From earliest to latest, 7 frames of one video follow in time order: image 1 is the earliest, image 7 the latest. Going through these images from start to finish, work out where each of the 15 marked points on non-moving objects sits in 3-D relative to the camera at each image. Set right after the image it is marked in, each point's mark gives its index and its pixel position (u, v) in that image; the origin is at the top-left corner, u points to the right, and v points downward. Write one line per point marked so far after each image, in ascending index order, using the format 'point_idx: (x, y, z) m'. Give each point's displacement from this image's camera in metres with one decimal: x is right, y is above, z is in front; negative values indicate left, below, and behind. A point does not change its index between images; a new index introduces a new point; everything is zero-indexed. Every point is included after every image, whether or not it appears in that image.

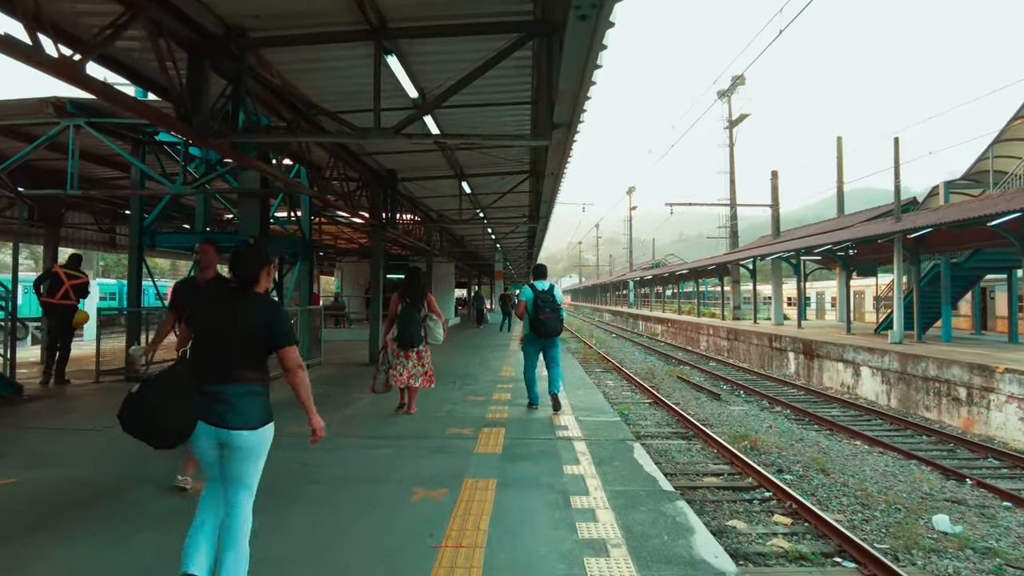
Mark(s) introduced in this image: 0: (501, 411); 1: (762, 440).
0: (-0.1, -1.3, +6.8) m
1: (+4.1, -2.5, +10.7) m
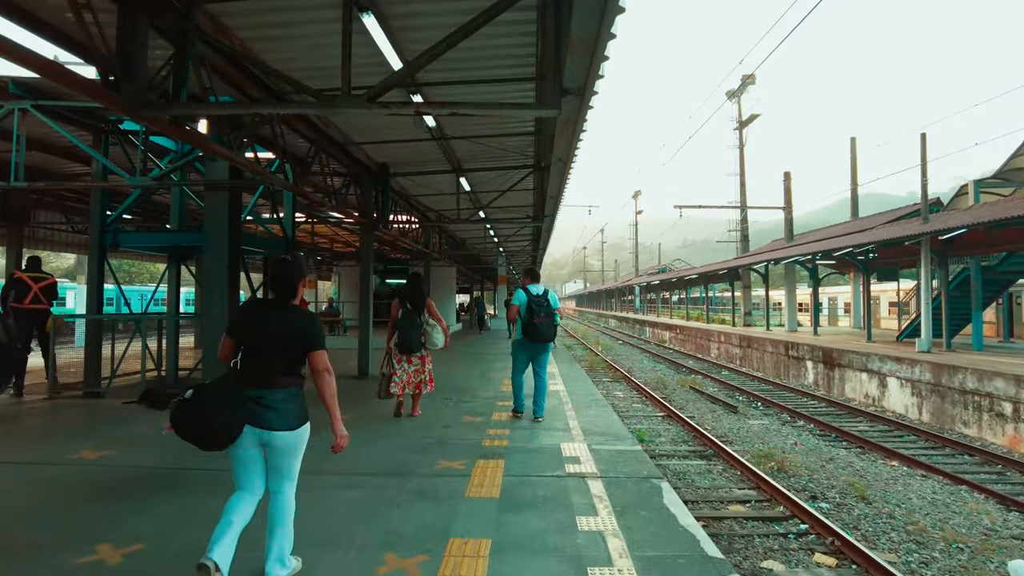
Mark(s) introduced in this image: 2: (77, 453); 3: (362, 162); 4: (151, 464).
0: (-0.1, -1.3, +5.8) m
1: (+4.1, -2.5, +9.7) m
2: (-3.4, -1.3, +5.2) m
3: (-2.2, +1.8, +9.4) m
4: (-2.7, -1.3, +4.9) m
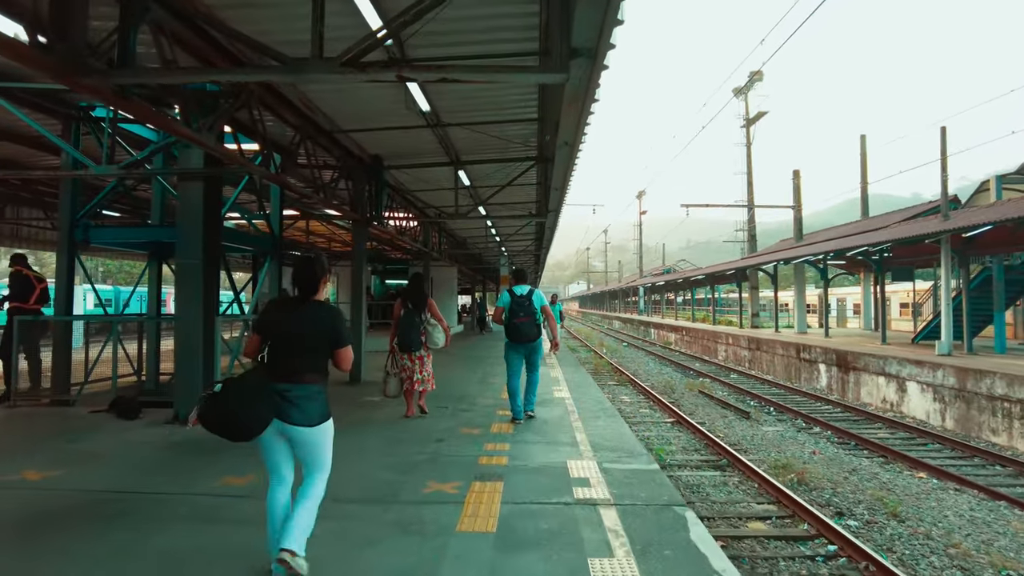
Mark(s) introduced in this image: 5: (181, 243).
0: (-0.1, -1.3, +5.2) m
1: (+4.1, -2.5, +9.1) m
2: (-3.4, -1.3, +4.6) m
3: (-2.1, +1.8, +8.9) m
4: (-2.7, -1.3, +4.3) m
5: (-3.2, +0.4, +6.3) m
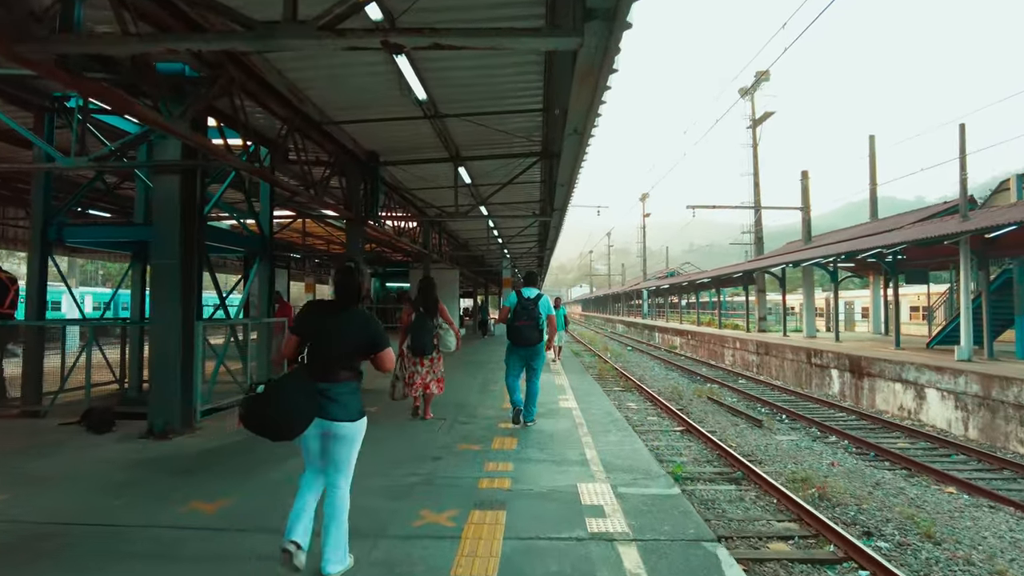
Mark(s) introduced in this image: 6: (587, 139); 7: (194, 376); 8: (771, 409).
0: (-0.1, -1.3, +4.7) m
1: (+4.2, -2.6, +8.6) m
2: (-3.4, -1.3, +4.1) m
3: (-2.1, +1.8, +8.4) m
4: (-2.7, -1.3, +3.8) m
5: (-3.2, +0.4, +5.8) m
6: (+0.8, +1.5, +6.6) m
7: (-2.9, -0.8, +6.1) m
8: (+6.1, -2.9, +15.5) m
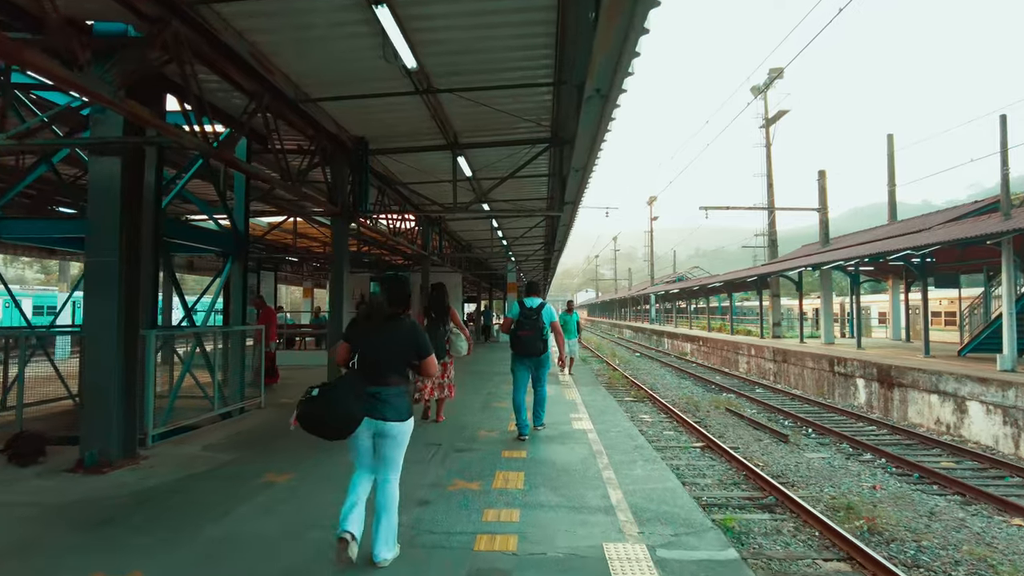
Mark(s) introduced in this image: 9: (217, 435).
0: (0.0, -1.3, +3.7) m
1: (+4.2, -2.6, +7.6) m
2: (-3.4, -1.3, +3.2) m
3: (-2.0, +1.7, +7.4) m
4: (-2.6, -1.3, +2.8) m
5: (-3.1, +0.4, +4.9) m
6: (+0.8, +1.5, +5.6) m
7: (-2.9, -0.8, +5.1) m
8: (+6.2, -2.9, +14.5) m
9: (-2.9, -1.5, +6.5) m
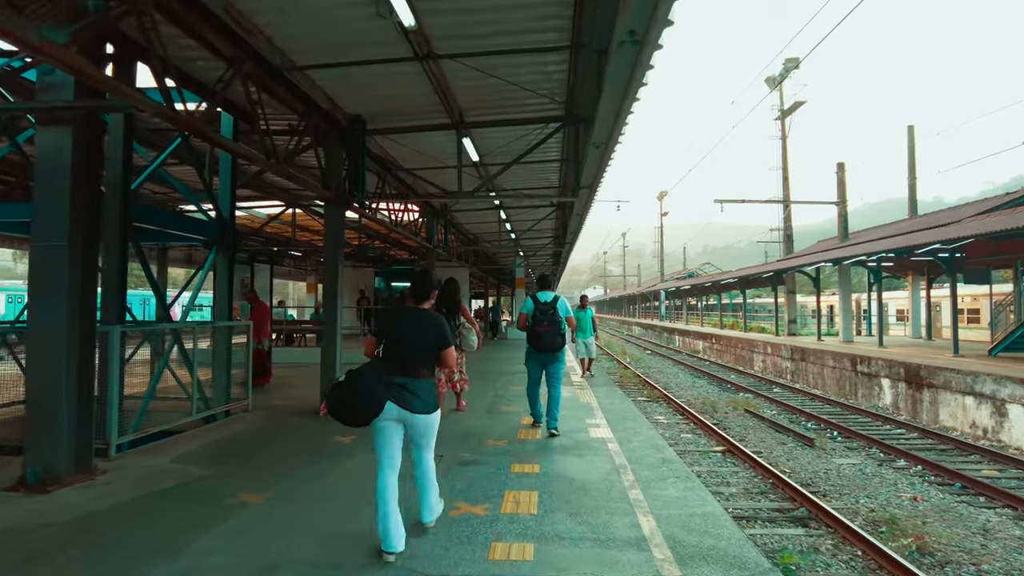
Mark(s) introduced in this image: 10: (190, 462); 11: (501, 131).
0: (0.0, -1.3, +3.1) m
1: (+4.3, -2.5, +6.8) m
2: (-3.3, -1.2, +2.5) m
3: (-1.9, +1.8, +6.8) m
4: (-2.6, -1.3, +2.2) m
5: (-3.0, +0.5, +4.2) m
6: (+0.9, +1.5, +4.9) m
7: (-2.8, -0.8, +4.4) m
8: (+6.4, -2.8, +13.7) m
9: (-2.8, -1.4, +5.9) m
10: (-2.5, -1.3, +5.1) m
11: (-0.1, +1.8, +7.8) m
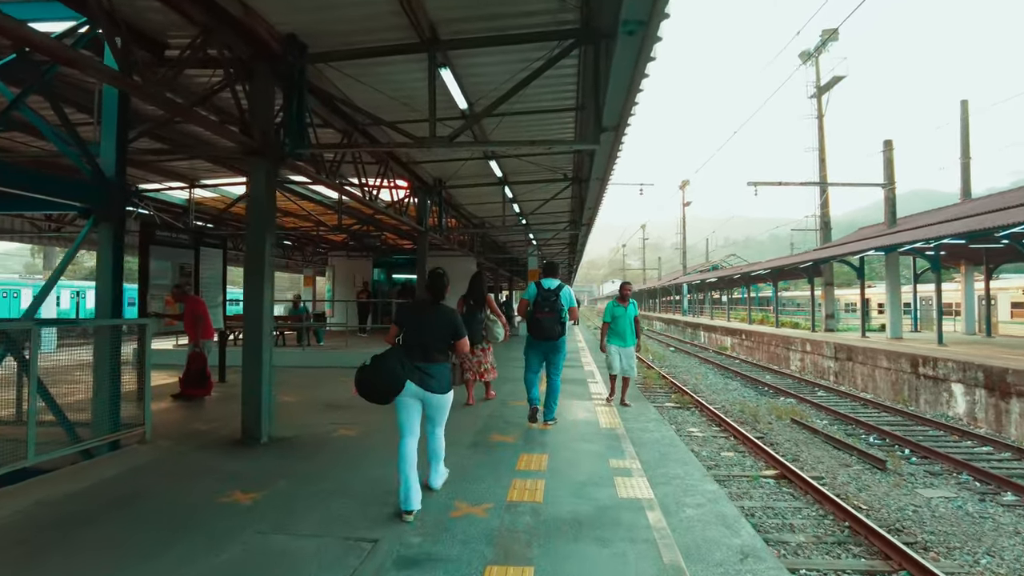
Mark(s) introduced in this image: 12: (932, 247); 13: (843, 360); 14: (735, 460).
0: (-0.1, -1.2, +1.0) m
1: (+4.3, -2.4, +4.7) m
2: (-3.5, -1.2, +0.6) m
3: (-2.0, +1.9, +4.8) m
4: (-2.8, -1.2, +0.2) m
5: (-3.2, +0.5, +2.3) m
6: (+0.8, +1.6, +2.8) m
7: (-2.9, -0.7, +2.5) m
8: (+6.5, -2.7, +11.5) m
9: (-2.9, -1.3, +3.9) m
10: (-2.6, -1.2, +3.1) m
11: (-0.2, +1.9, +5.7) m
12: (+11.9, +1.1, +18.5) m
13: (+9.3, -2.0, +18.4) m
14: (+3.2, -2.5, +9.5) m
